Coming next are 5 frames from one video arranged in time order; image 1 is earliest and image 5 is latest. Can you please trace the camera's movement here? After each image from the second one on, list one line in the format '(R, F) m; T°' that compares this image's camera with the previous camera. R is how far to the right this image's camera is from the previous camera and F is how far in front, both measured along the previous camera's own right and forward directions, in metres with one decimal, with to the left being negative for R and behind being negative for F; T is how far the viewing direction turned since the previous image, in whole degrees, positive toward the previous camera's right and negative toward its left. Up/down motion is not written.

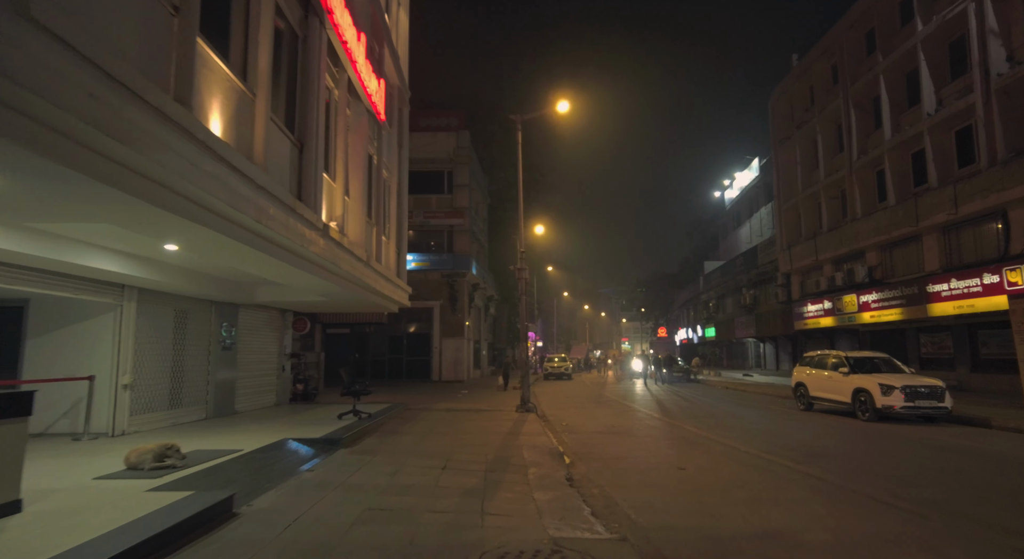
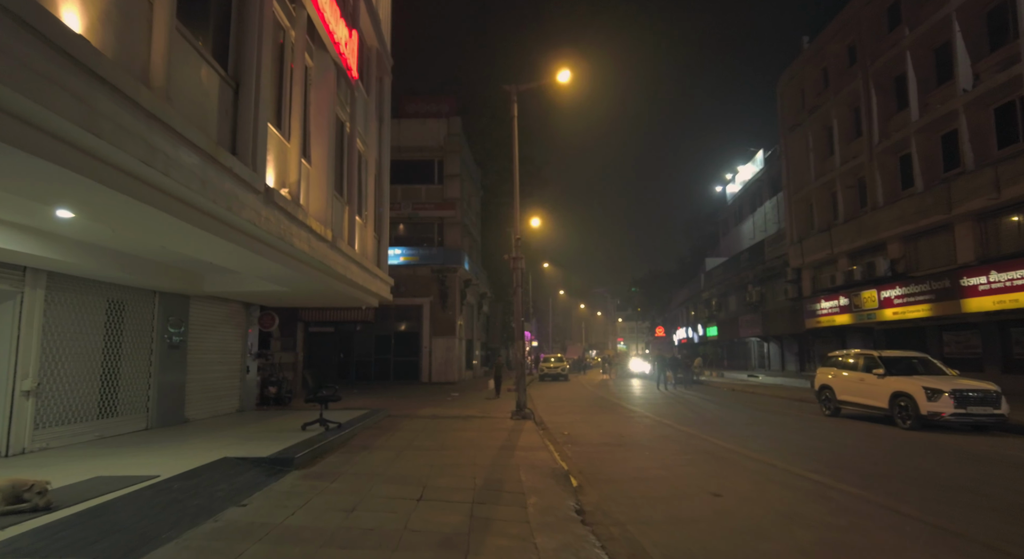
(0.0, +2.0) m; +1°
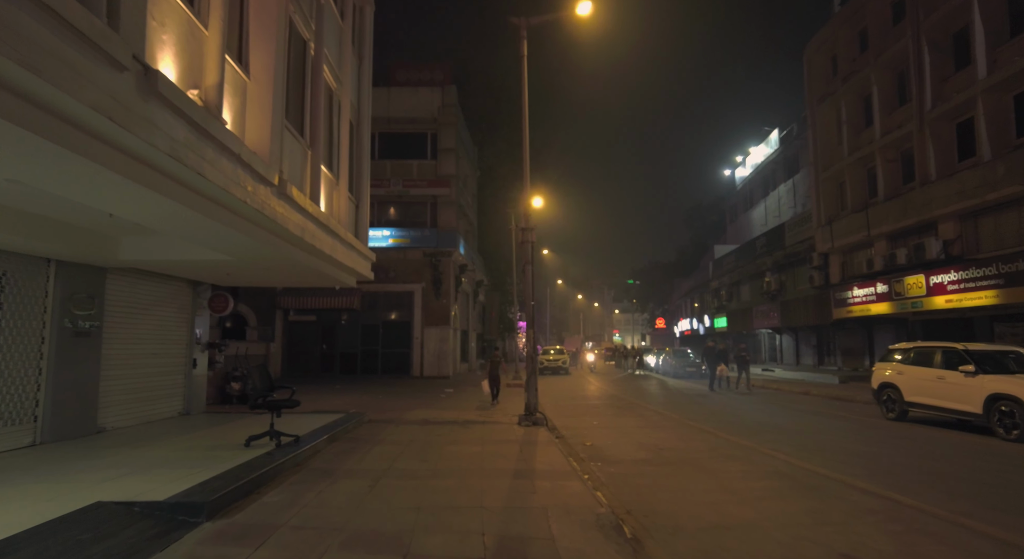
(-0.3, +2.9) m; +1°
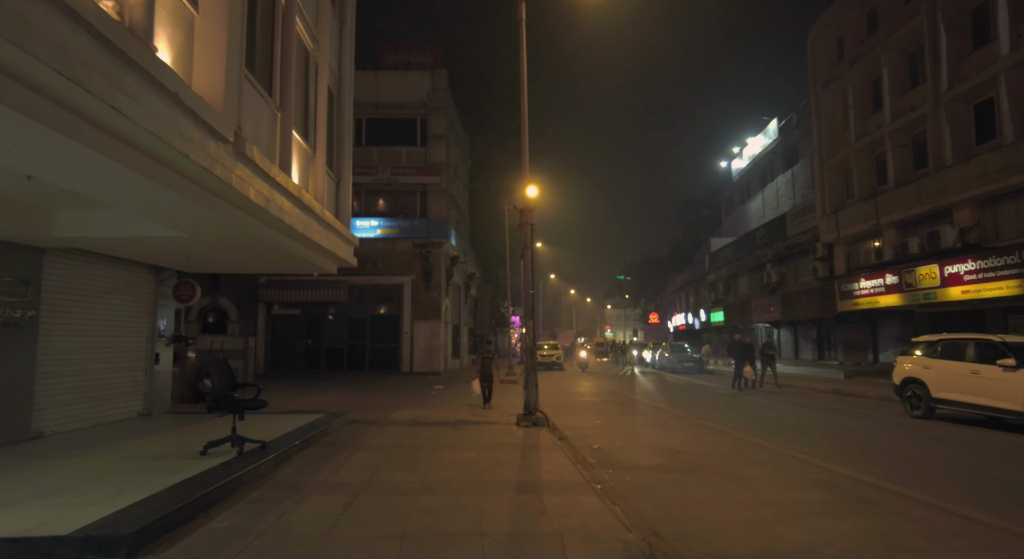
(-0.1, +1.2) m; +1°
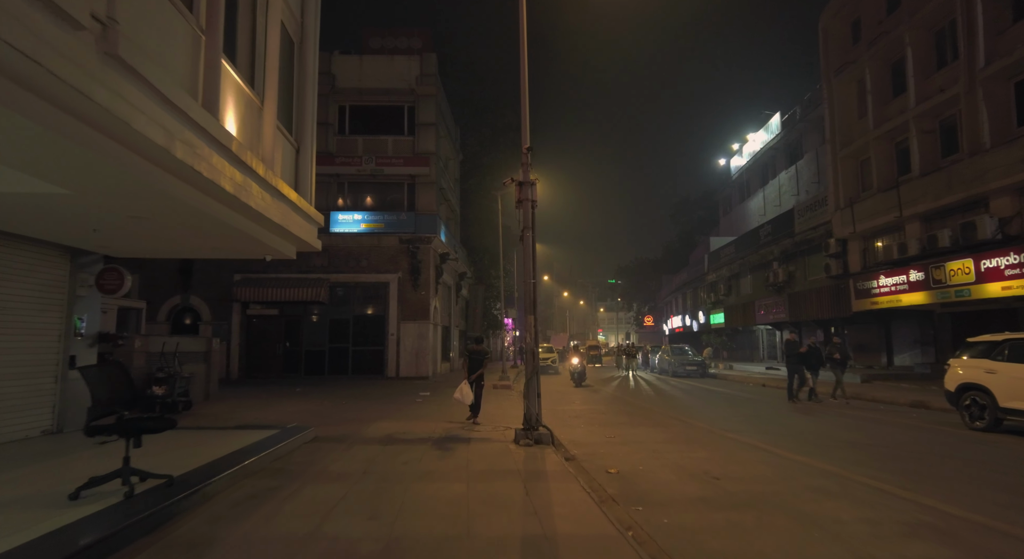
(-0.1, +2.0) m; +1°
